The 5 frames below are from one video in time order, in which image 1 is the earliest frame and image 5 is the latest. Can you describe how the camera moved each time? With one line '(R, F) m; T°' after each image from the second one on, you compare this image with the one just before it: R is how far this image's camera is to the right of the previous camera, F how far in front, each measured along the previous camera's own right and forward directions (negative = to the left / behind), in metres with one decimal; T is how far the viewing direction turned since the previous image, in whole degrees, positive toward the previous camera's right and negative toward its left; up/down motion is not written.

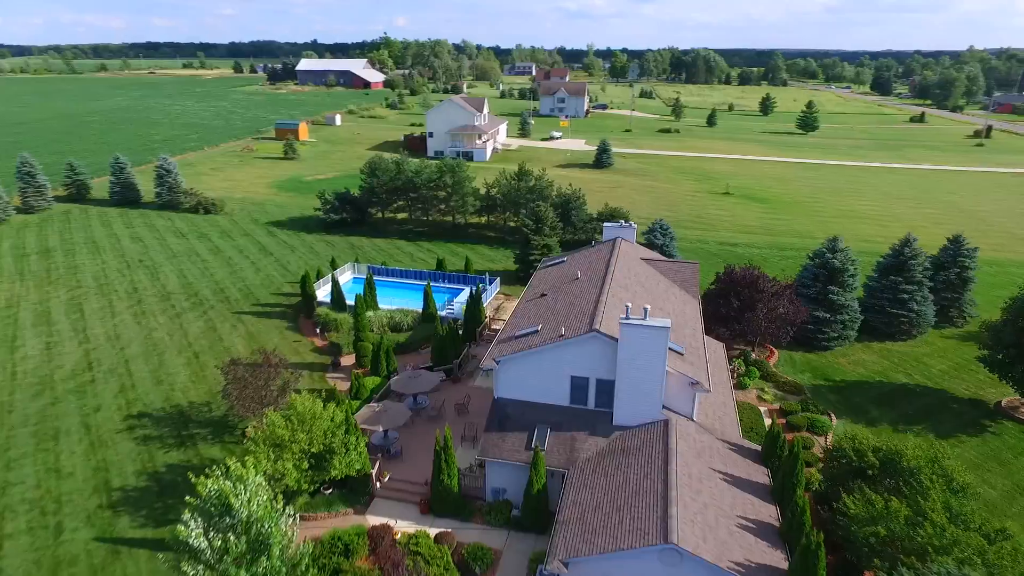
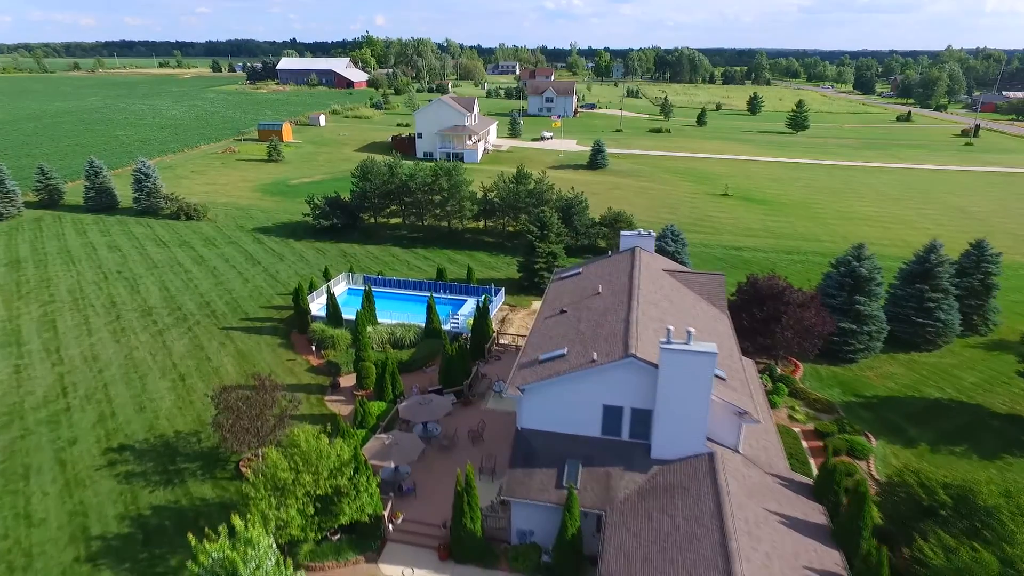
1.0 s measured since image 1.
(-1.3, +2.0) m; +2°
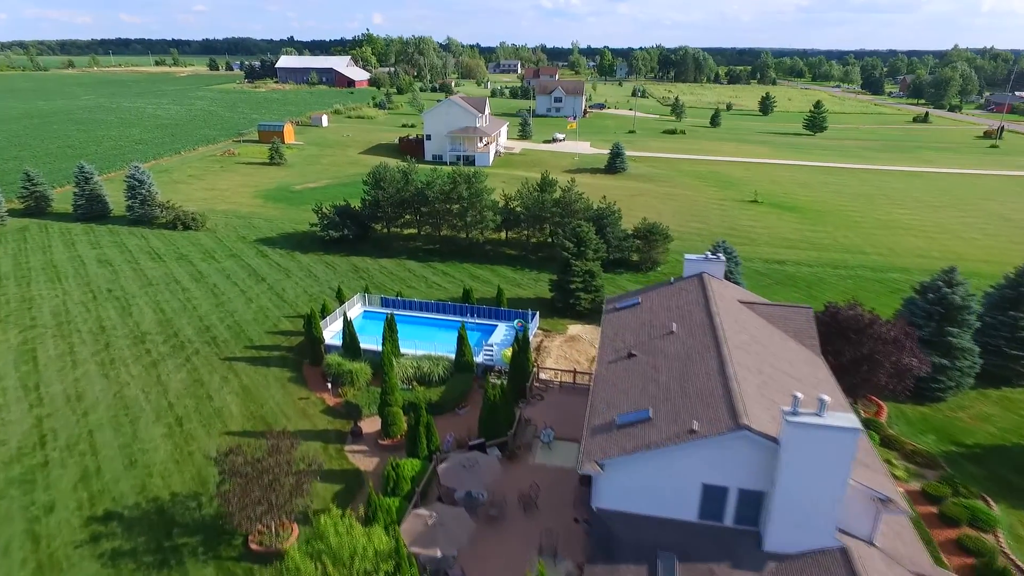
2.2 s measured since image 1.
(-2.0, +3.7) m; 0°
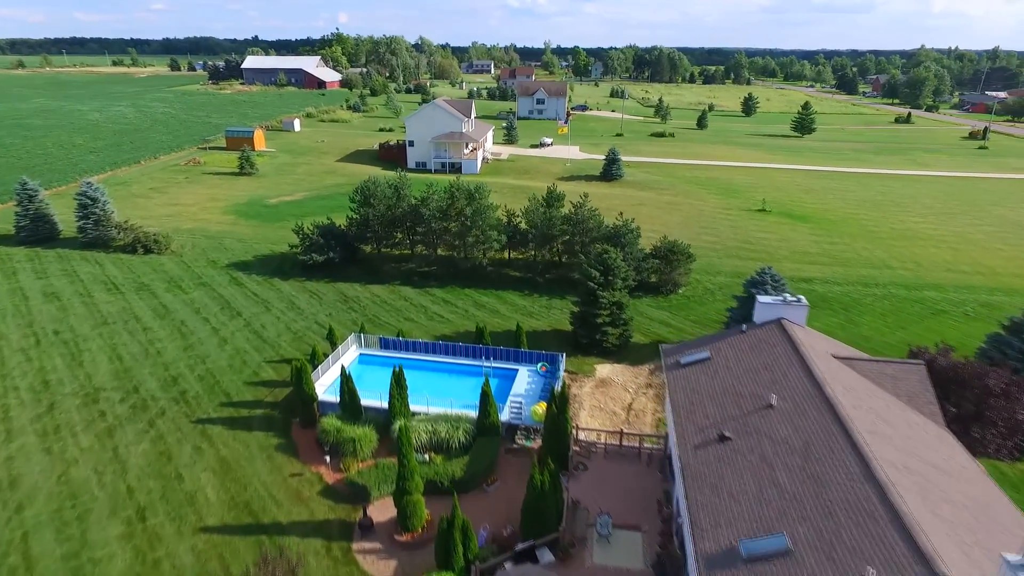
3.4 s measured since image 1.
(-2.3, +4.5) m; +3°
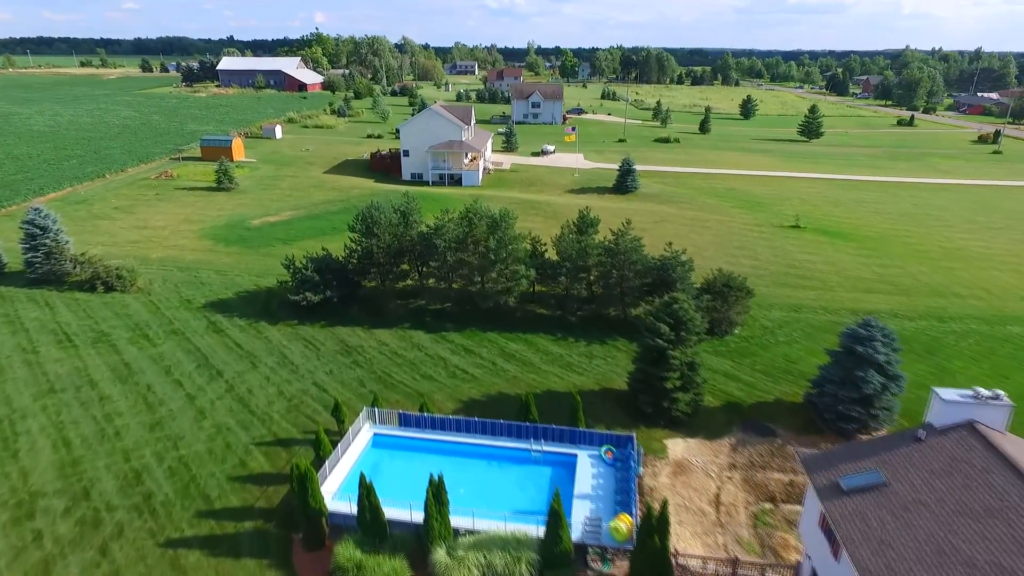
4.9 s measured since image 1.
(-2.7, +5.9) m; +2°
